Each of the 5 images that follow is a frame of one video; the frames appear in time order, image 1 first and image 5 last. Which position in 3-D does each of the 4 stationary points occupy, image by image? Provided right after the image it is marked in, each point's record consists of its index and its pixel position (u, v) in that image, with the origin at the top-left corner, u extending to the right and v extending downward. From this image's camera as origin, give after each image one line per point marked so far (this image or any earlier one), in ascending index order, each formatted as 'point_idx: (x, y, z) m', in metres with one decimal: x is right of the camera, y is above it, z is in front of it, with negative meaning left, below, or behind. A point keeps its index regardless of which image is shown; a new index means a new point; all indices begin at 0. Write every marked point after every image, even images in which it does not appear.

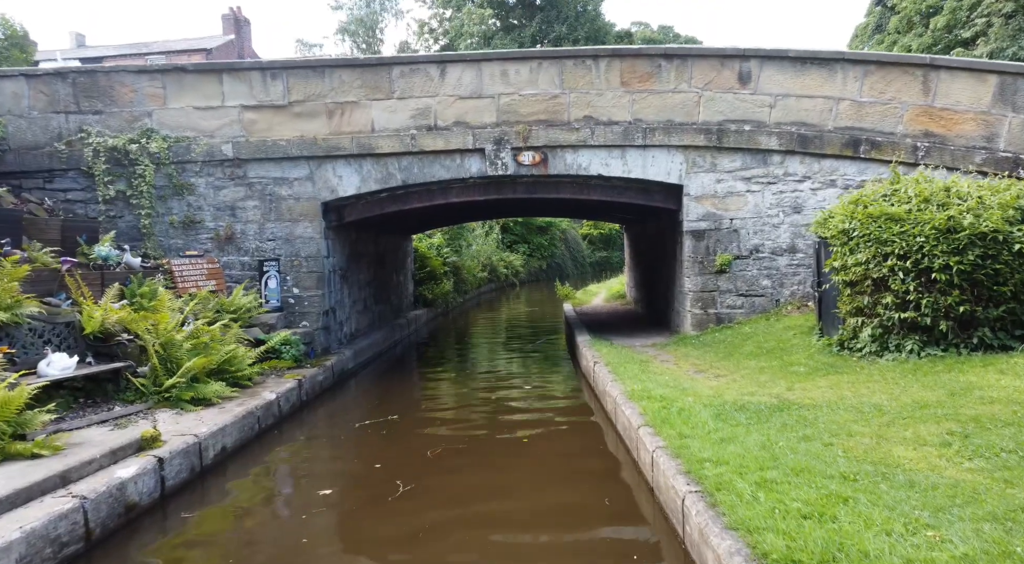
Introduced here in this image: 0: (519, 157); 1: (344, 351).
0: (+0.1, +1.8, +9.8) m
1: (-2.5, -1.0, +10.2) m
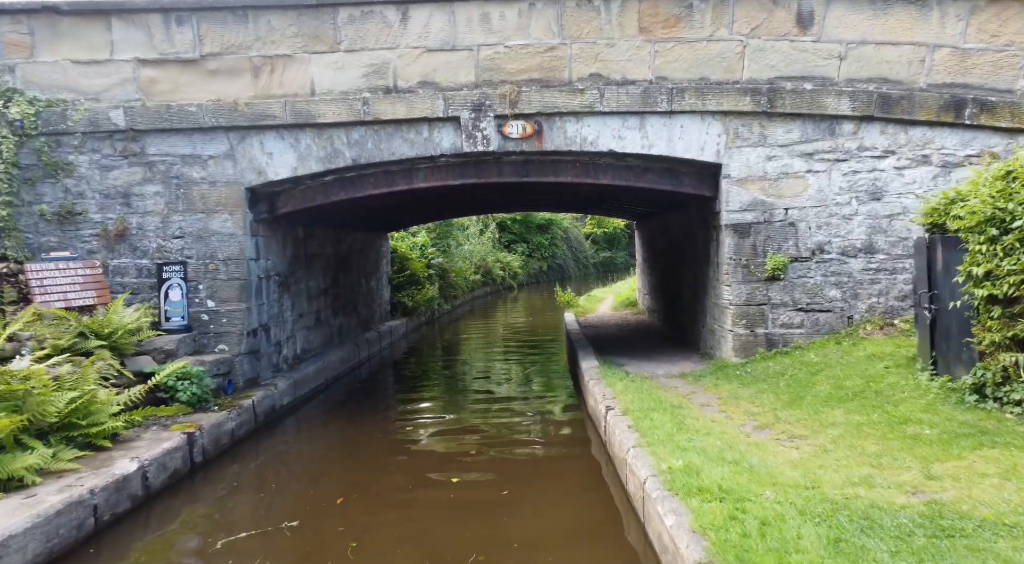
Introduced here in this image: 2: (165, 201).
0: (-0.1, +1.7, +7.5) m
1: (-2.7, -1.2, +7.9) m
2: (-3.7, +0.9, +7.3) m
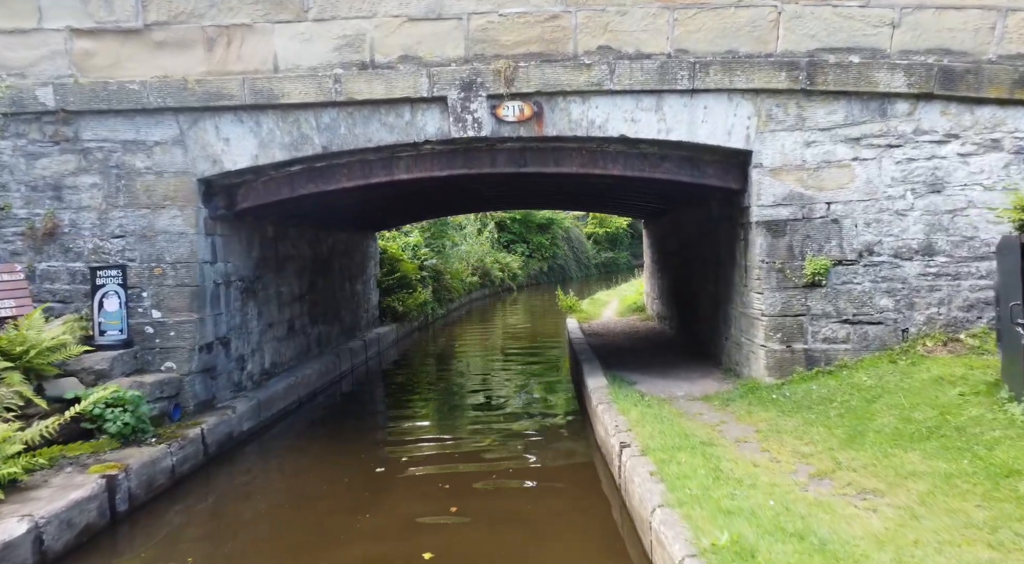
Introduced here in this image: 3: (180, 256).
0: (-0.1, +1.6, +6.4) m
1: (-2.7, -1.2, +6.8) m
2: (-3.8, +0.8, +6.3) m
3: (-3.1, +0.2, +6.3) m
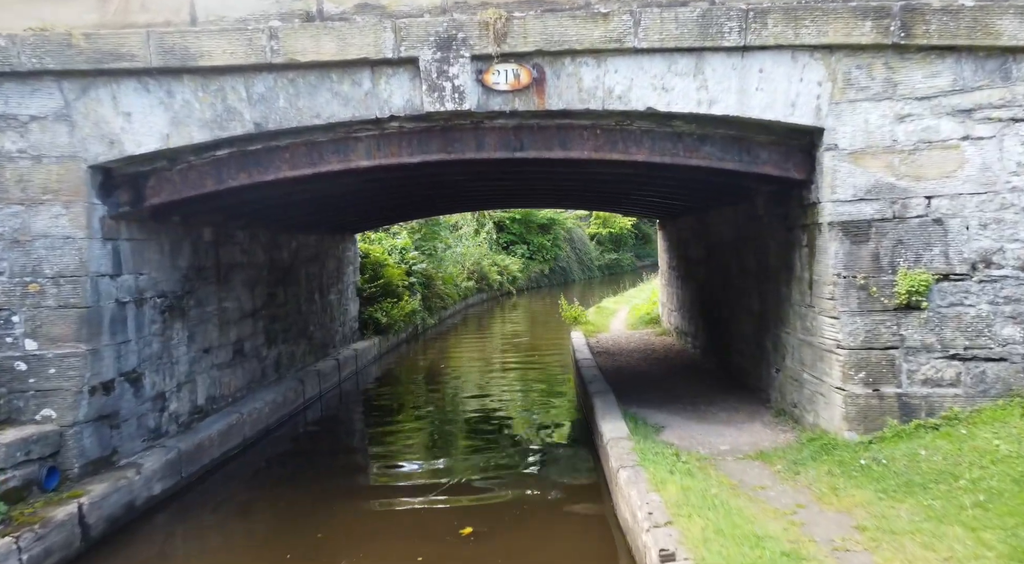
0: (-0.2, +1.5, +4.9) m
1: (-2.8, -1.4, +5.3) m
2: (-3.8, +0.7, +4.7) m
3: (-3.2, +0.1, +4.8) m
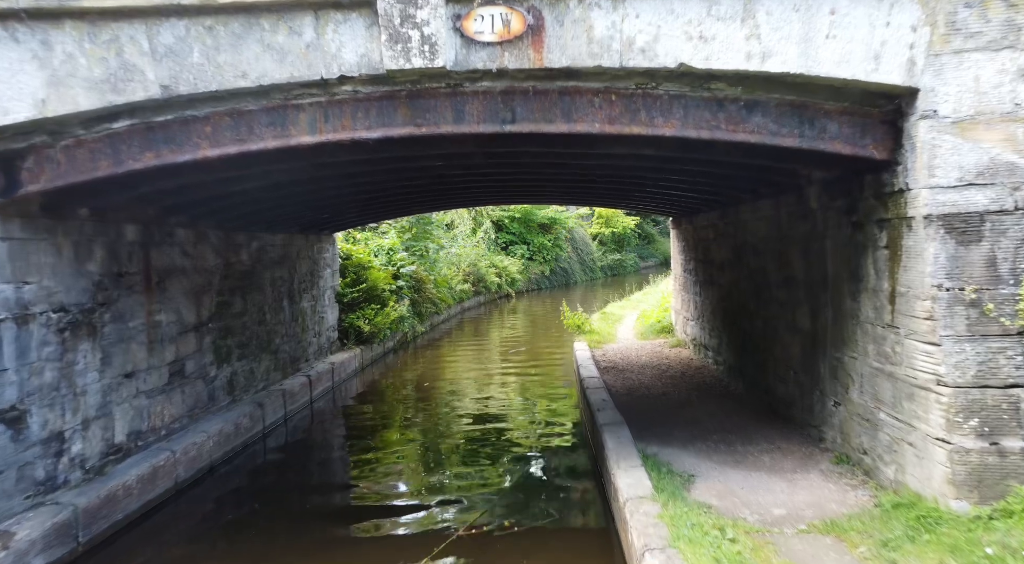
0: (-0.2, +1.4, +3.7) m
1: (-2.9, -1.4, +4.1) m
2: (-3.9, +0.6, +3.5) m
3: (-3.2, 0.0, +3.6) m
